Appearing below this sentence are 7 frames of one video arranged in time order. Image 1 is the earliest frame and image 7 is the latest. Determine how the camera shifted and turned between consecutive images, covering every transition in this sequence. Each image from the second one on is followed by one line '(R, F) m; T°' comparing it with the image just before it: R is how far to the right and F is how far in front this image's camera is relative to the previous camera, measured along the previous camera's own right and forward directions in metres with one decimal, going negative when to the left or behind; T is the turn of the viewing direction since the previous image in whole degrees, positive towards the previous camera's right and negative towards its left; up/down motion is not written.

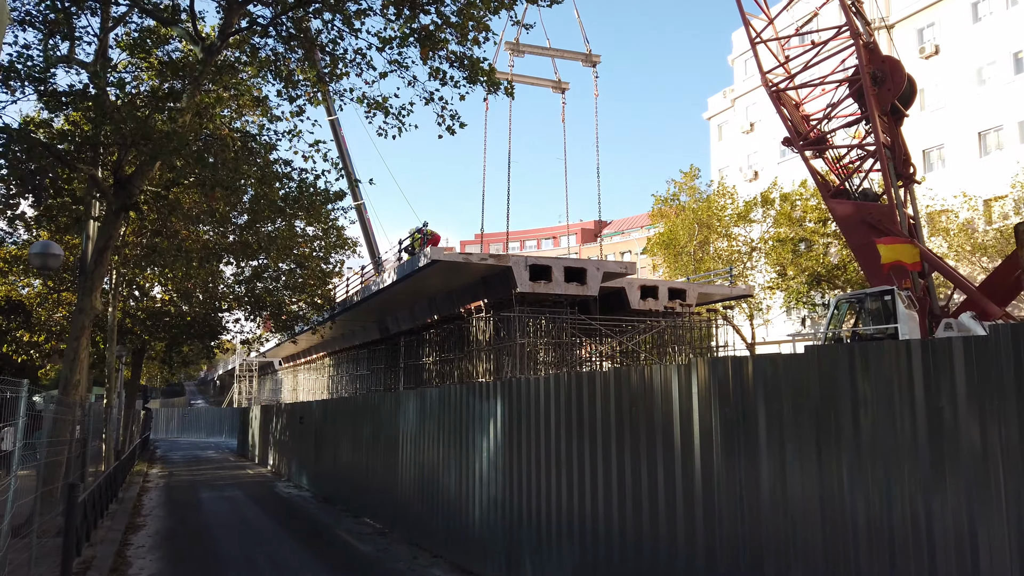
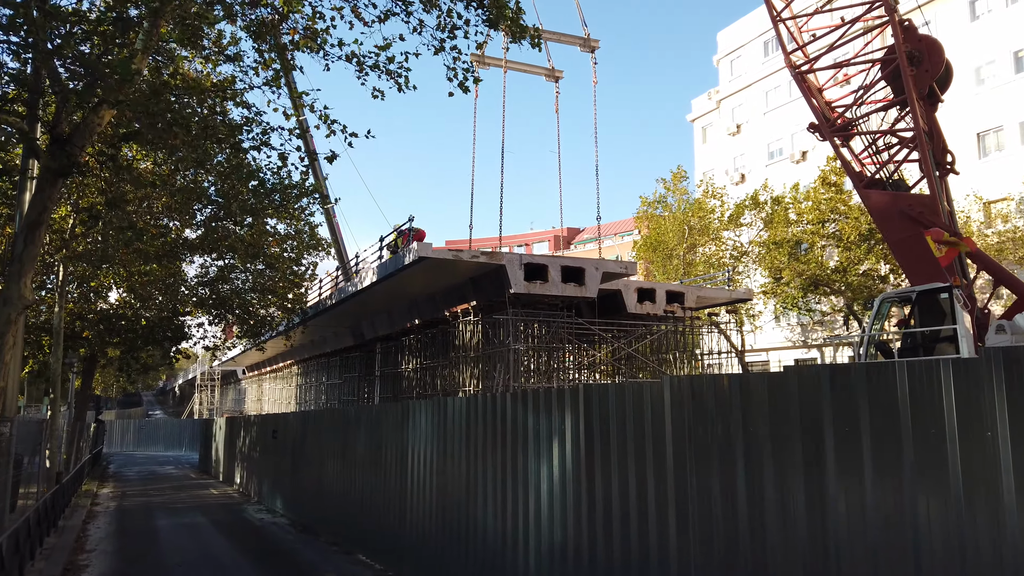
(-0.7, +1.8) m; +3°
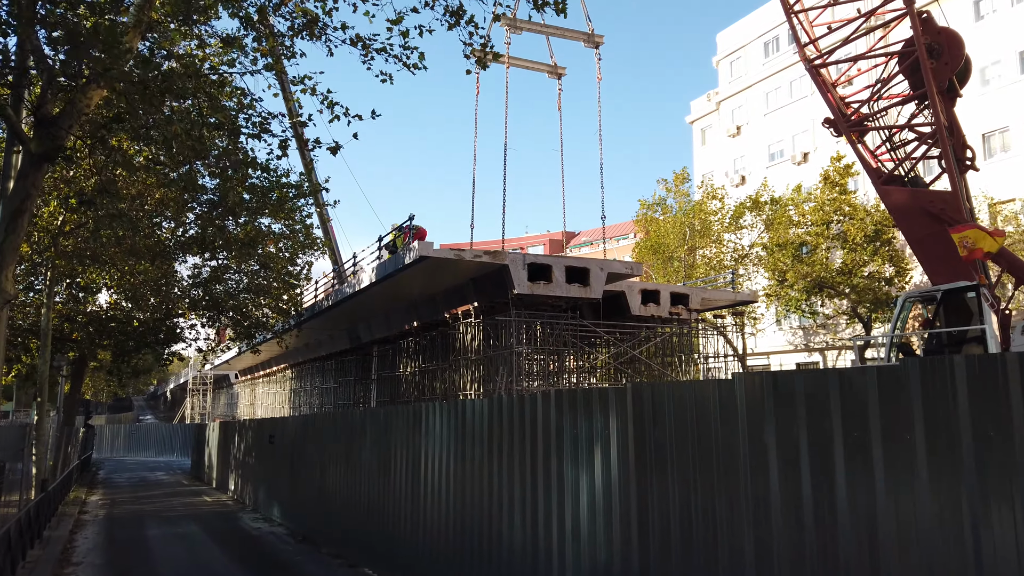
(-0.3, +0.6) m; +1°
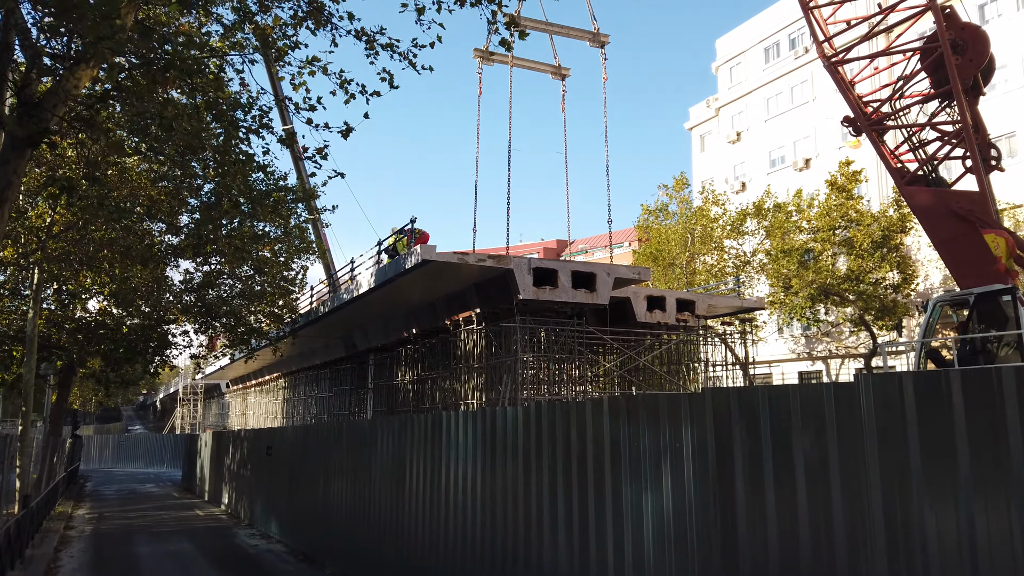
(-0.3, +0.6) m; +1°
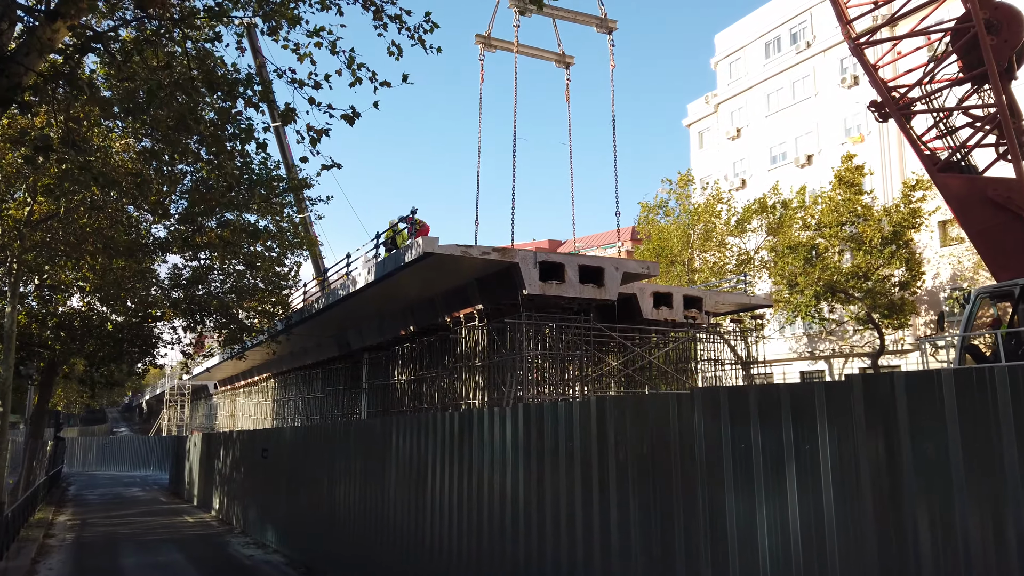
(-0.4, +0.8) m; +1°
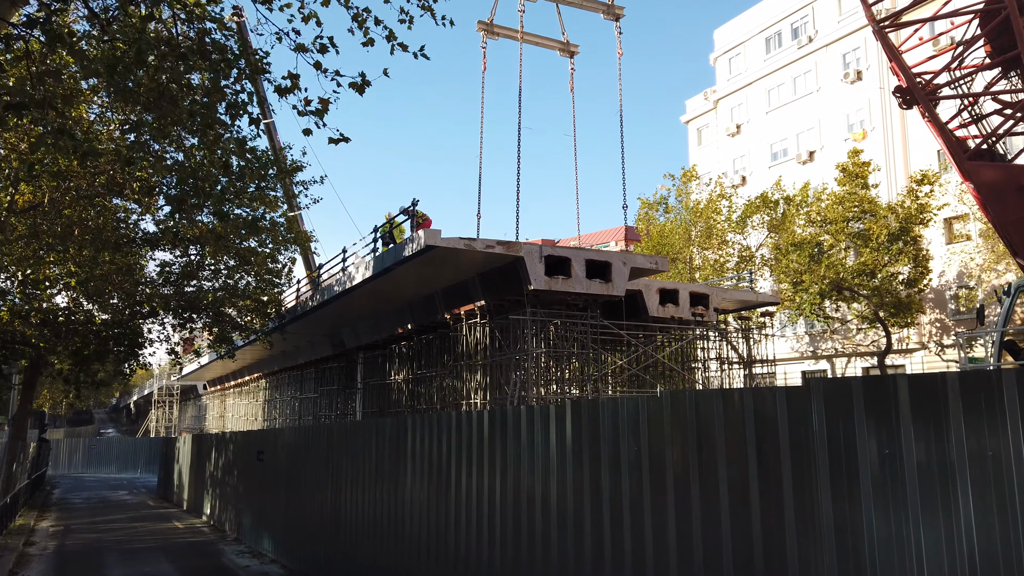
(-0.3, +0.7) m; +1°
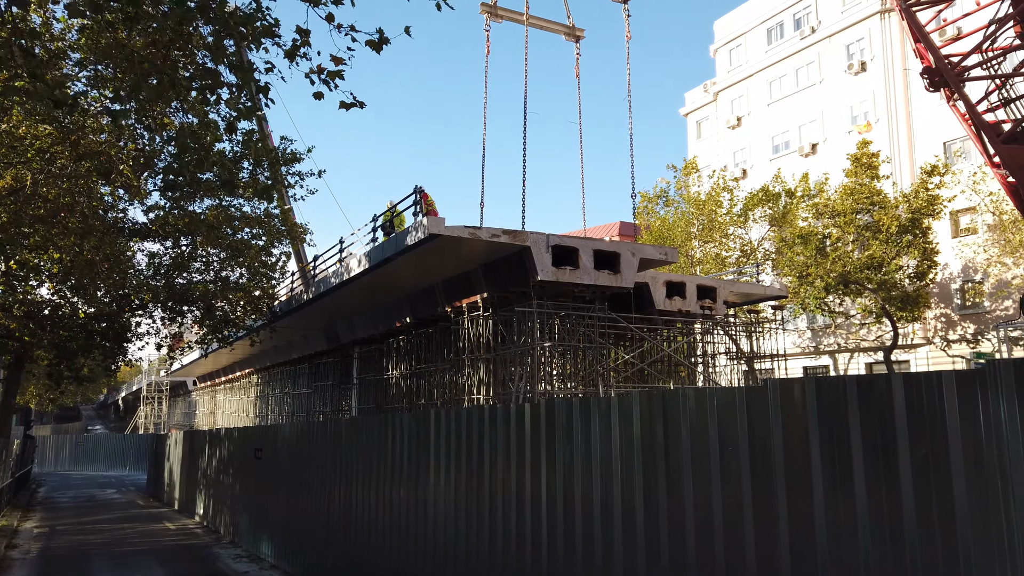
(-0.3, +0.7) m; +1°
